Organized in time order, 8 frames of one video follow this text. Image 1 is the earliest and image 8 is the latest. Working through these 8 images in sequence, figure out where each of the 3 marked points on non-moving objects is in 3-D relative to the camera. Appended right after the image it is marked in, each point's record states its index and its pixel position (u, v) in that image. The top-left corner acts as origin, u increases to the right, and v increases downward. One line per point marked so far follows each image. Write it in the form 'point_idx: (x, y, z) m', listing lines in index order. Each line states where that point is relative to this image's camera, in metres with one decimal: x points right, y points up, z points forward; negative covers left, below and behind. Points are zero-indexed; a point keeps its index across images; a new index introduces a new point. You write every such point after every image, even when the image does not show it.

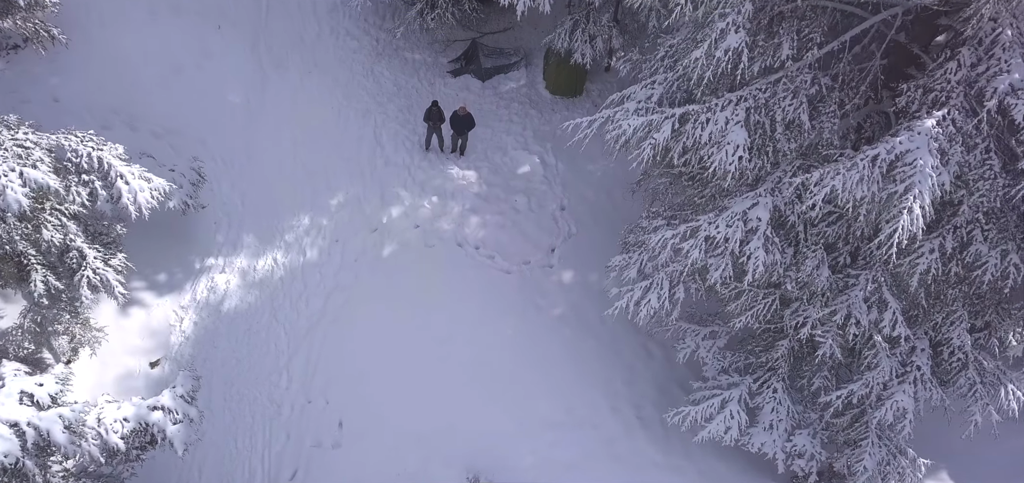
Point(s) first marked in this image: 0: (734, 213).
0: (+2.2, +0.4, +6.5) m
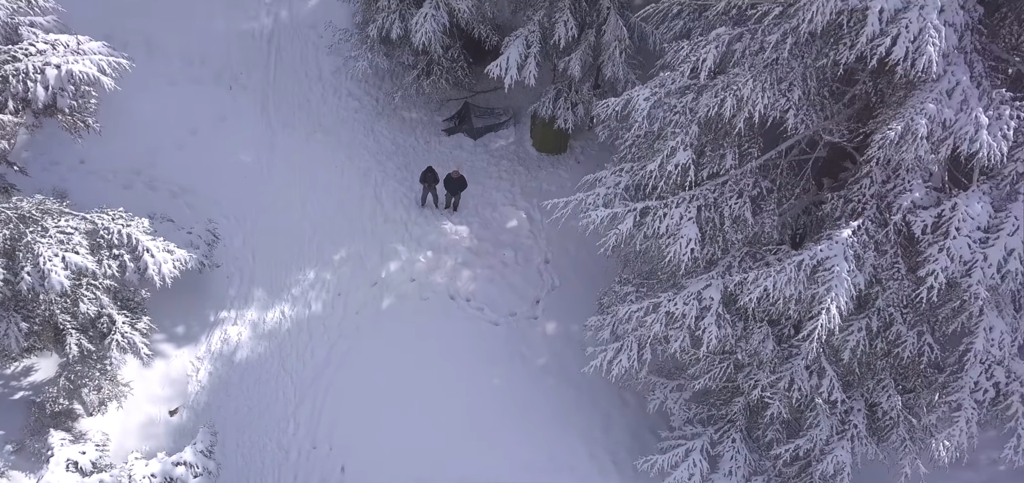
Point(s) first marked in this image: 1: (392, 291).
0: (+2.0, -0.5, +7.5) m
1: (-2.0, -0.8, +11.5) m
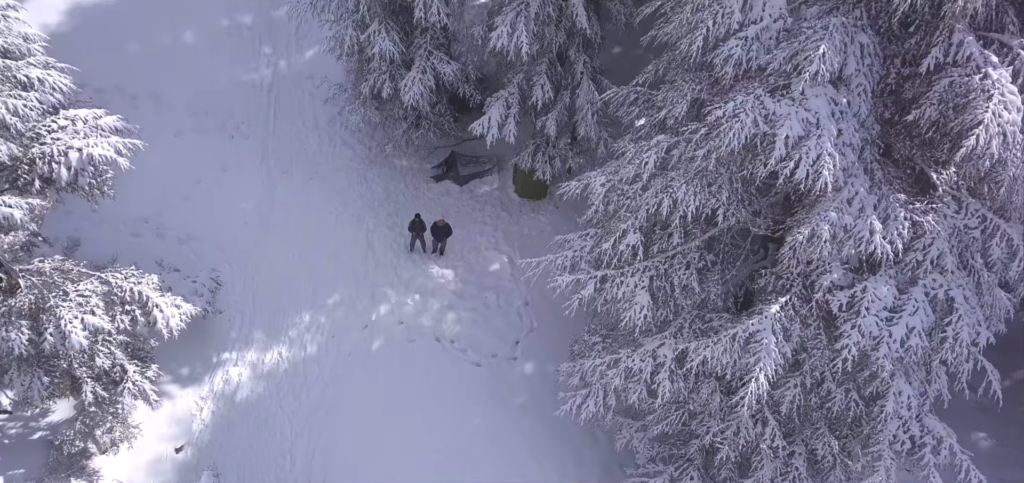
0: (+1.7, -1.3, +8.4) m
1: (-2.3, -1.6, +12.4) m
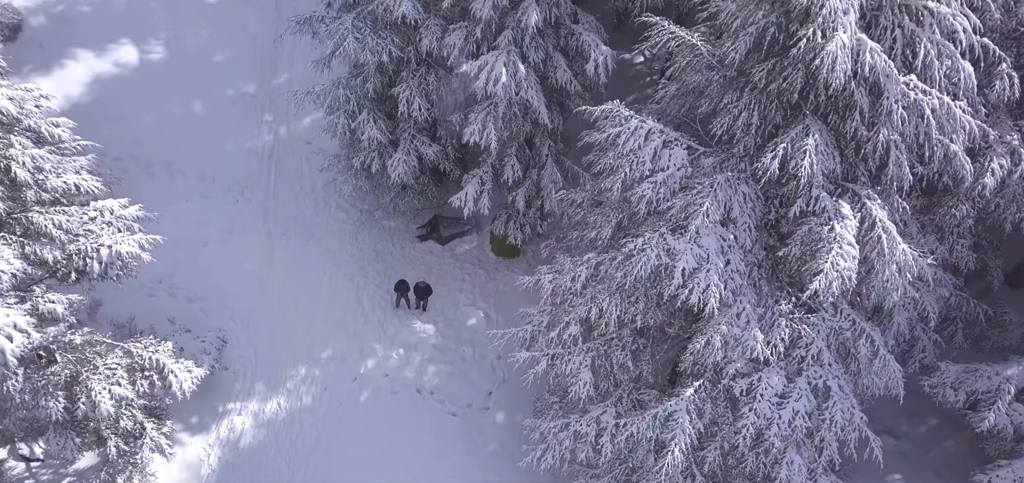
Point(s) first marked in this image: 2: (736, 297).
0: (+1.2, -2.5, +9.9) m
1: (-2.8, -2.9, +13.9) m
2: (+2.5, -0.7, +8.1) m
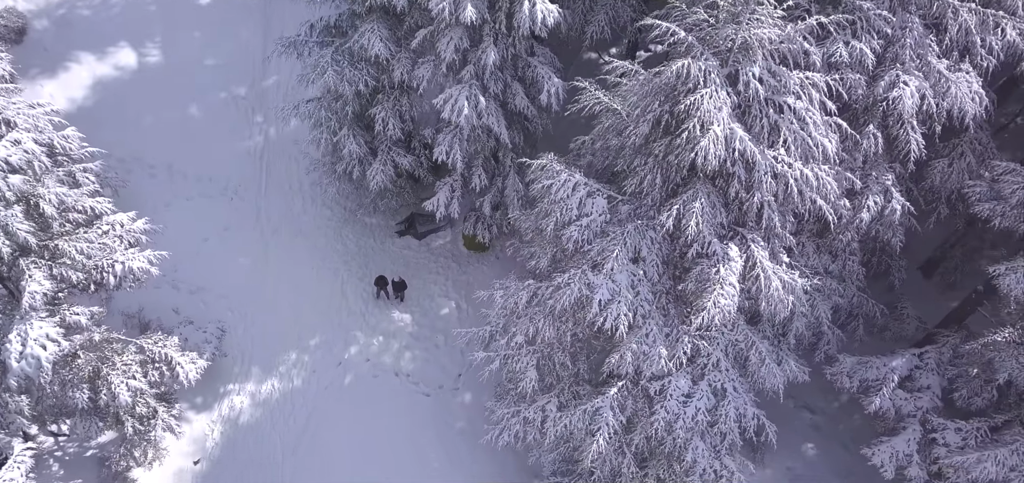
0: (+0.4, -2.8, +11.8) m
1: (-3.6, -2.9, +15.8) m
2: (+1.8, -1.1, +9.9) m
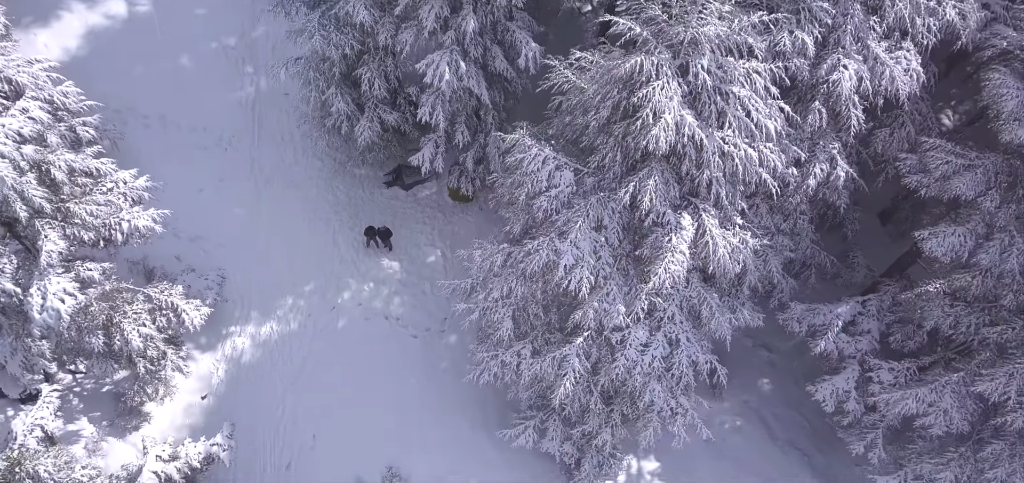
0: (0.0, -2.1, +13.0) m
1: (-4.0, -1.8, +17.0) m
2: (+1.5, -0.6, +11.0) m
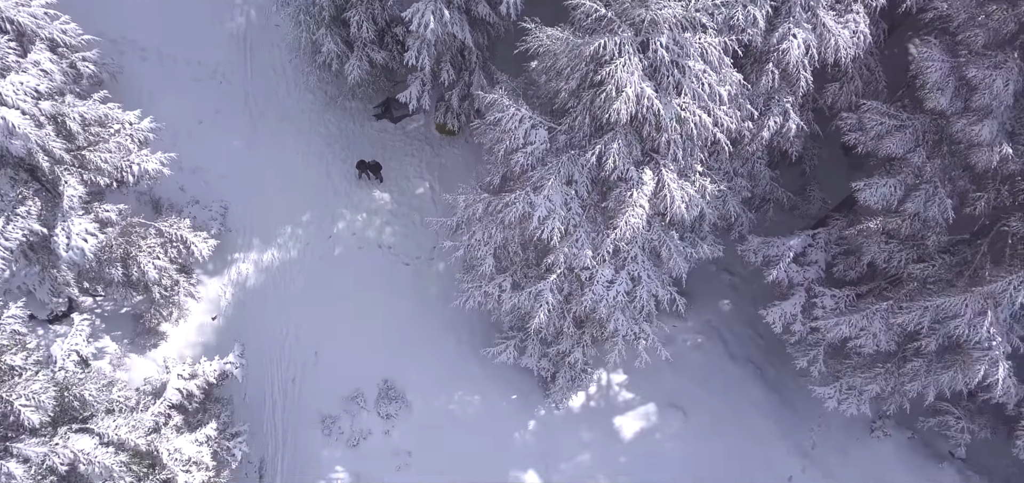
0: (-0.4, -0.9, +14.5) m
1: (-4.5, 0.0, +18.3) m
2: (+1.1, +0.3, +12.3) m
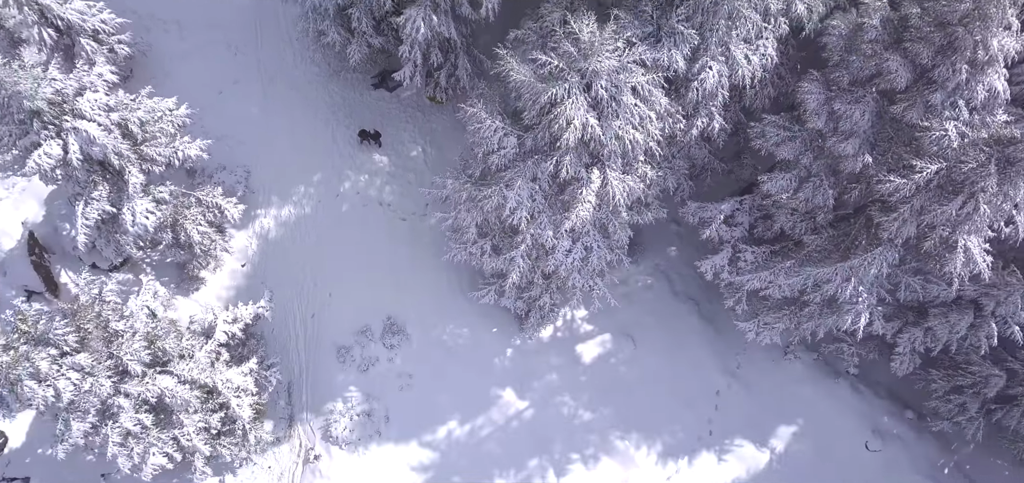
0: (-0.9, -0.1, +17.9) m
1: (-5.1, +1.3, +21.5) m
2: (+0.6, +0.8, +15.5) m
